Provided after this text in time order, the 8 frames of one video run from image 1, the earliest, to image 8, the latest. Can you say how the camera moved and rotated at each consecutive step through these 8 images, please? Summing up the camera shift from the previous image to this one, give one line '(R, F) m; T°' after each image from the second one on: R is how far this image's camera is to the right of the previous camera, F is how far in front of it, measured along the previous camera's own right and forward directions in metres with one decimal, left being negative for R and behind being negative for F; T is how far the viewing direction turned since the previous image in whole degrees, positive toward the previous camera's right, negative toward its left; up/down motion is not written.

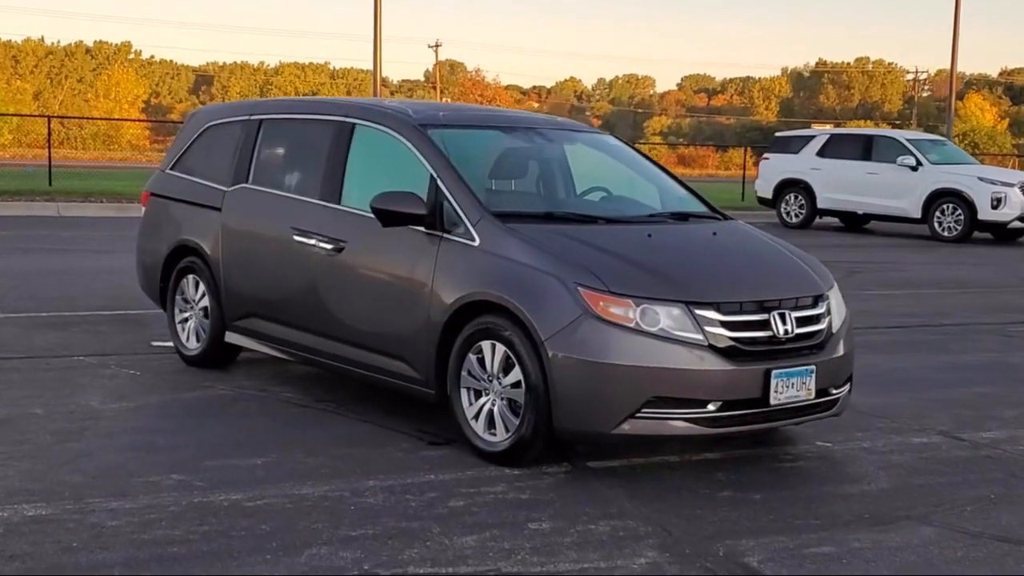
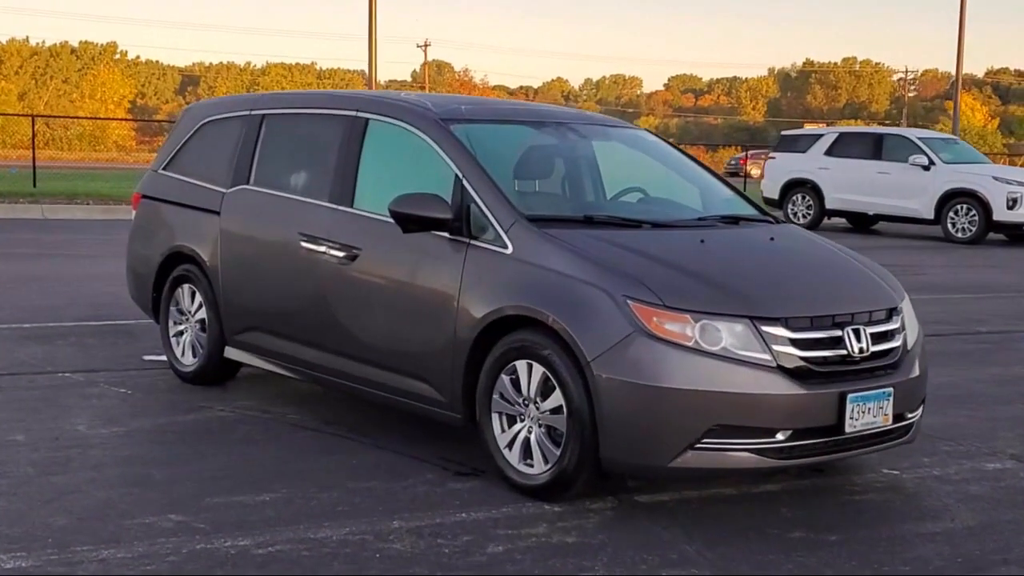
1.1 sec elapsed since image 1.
(-0.2, +0.6) m; +1°
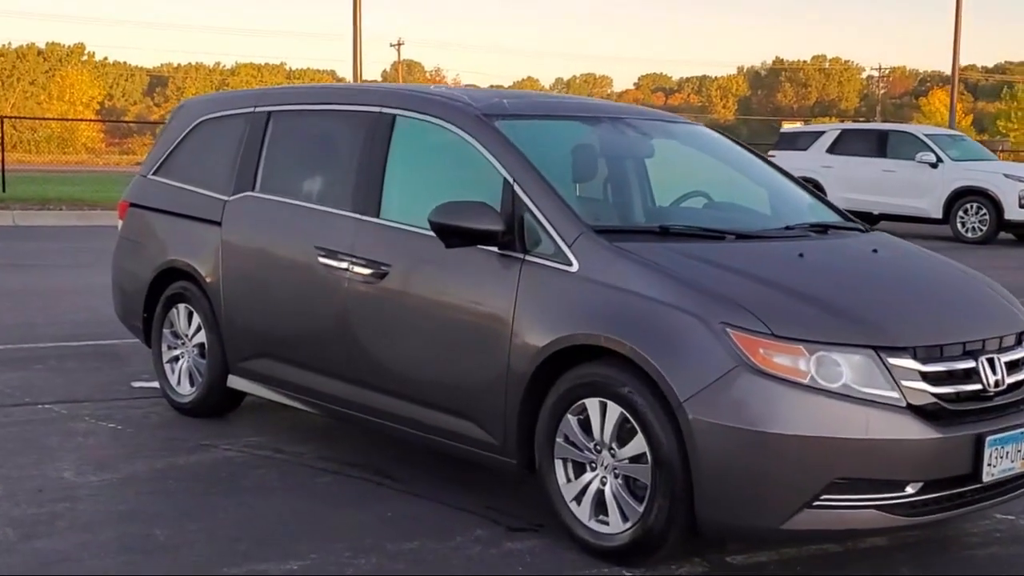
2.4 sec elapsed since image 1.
(-0.3, +0.8) m; +1°
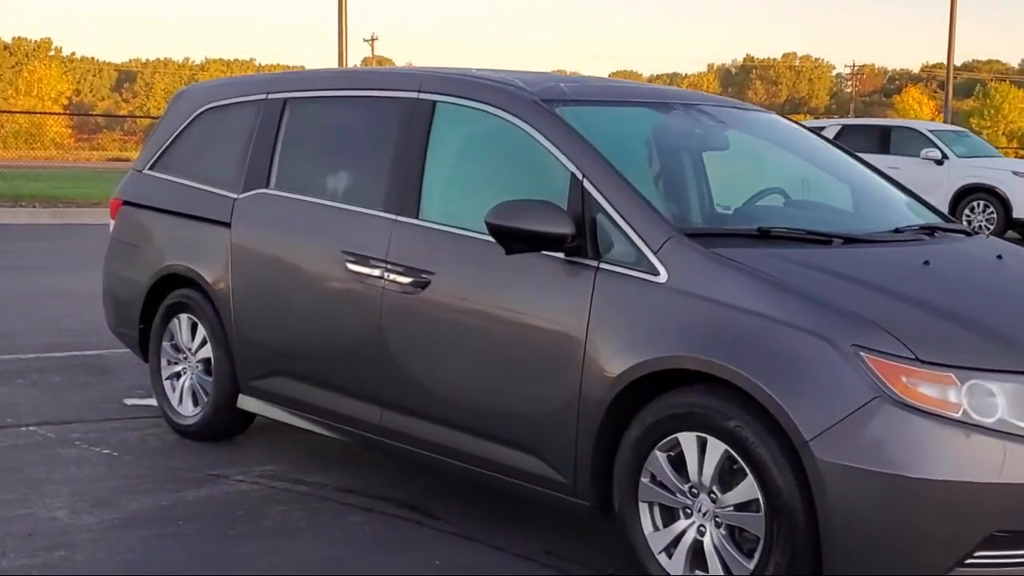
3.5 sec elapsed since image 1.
(-0.3, +0.7) m; +1°
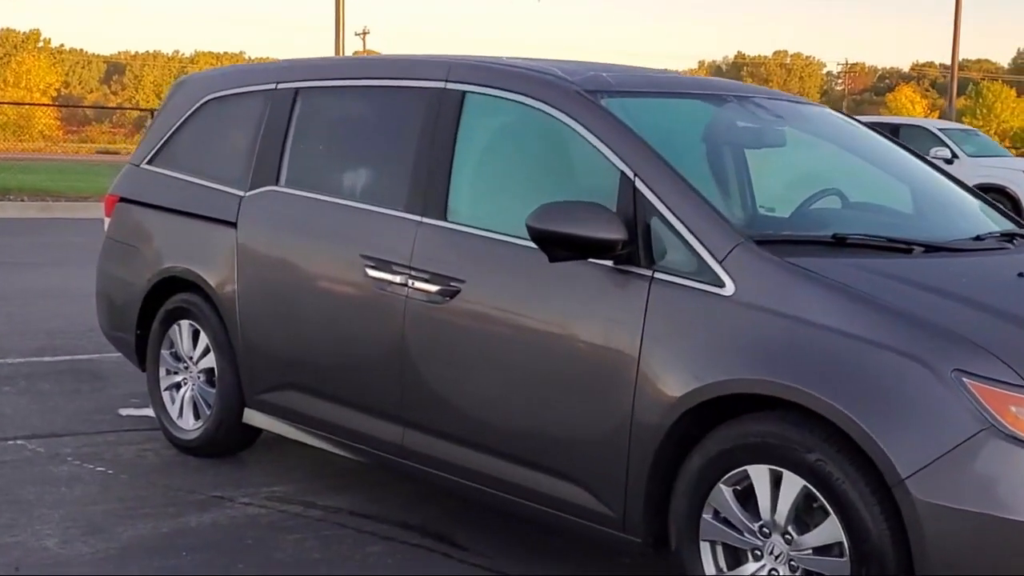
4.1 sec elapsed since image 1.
(-0.1, +0.4) m; 0°
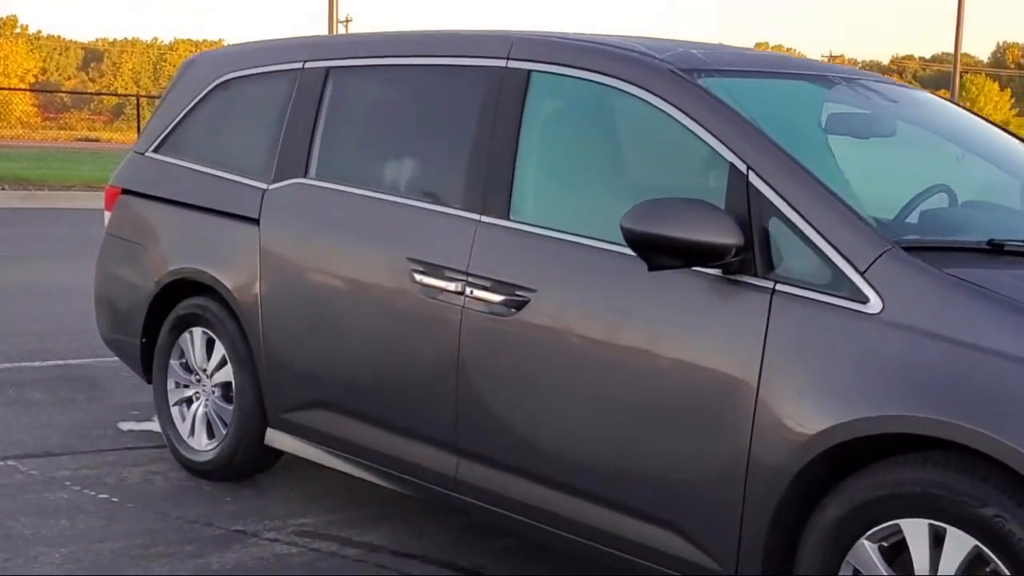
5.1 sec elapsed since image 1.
(-0.3, +0.6) m; +1°
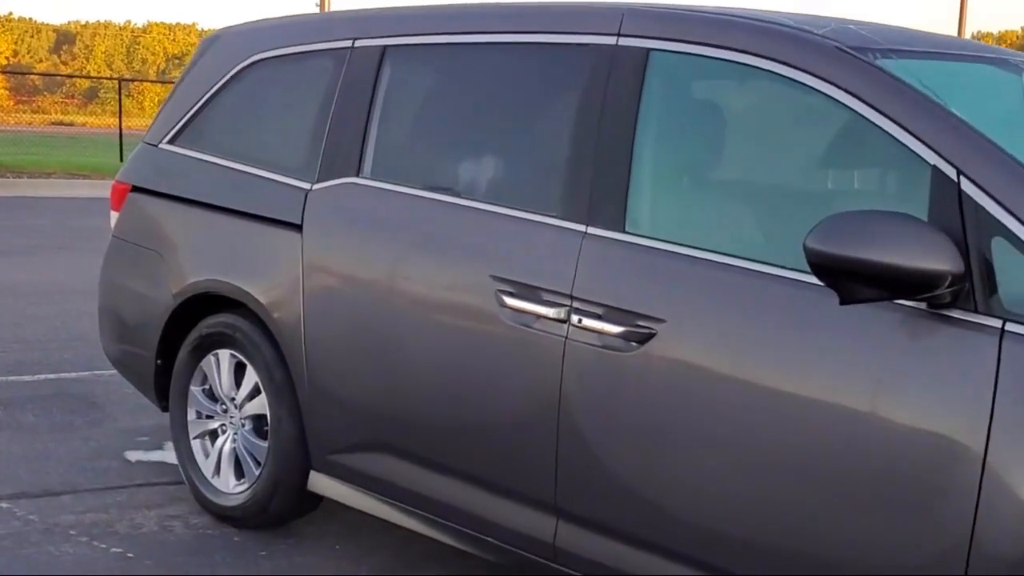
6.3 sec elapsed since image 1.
(-0.3, +0.7) m; +1°
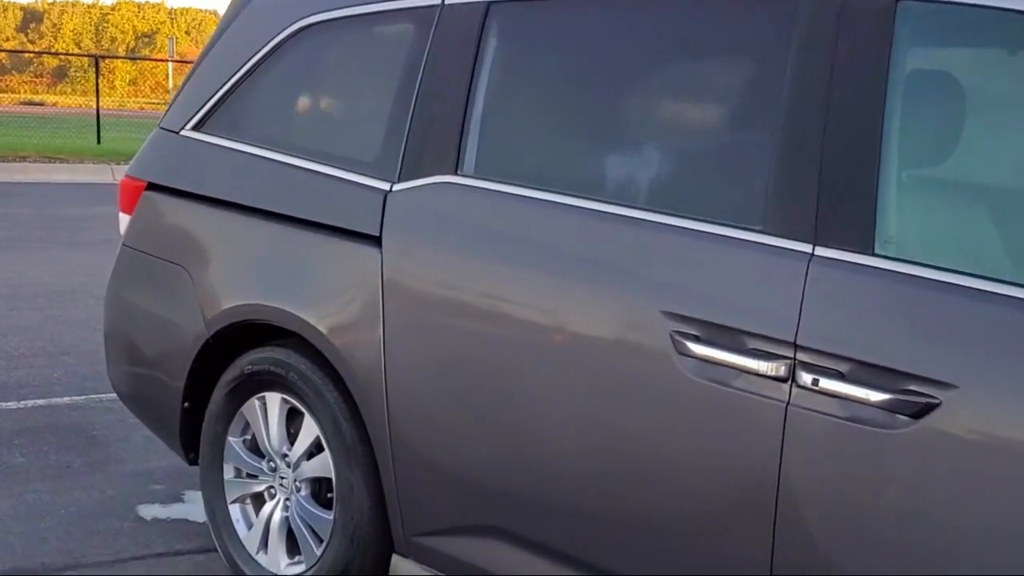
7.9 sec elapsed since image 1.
(-0.4, +0.9) m; +1°
